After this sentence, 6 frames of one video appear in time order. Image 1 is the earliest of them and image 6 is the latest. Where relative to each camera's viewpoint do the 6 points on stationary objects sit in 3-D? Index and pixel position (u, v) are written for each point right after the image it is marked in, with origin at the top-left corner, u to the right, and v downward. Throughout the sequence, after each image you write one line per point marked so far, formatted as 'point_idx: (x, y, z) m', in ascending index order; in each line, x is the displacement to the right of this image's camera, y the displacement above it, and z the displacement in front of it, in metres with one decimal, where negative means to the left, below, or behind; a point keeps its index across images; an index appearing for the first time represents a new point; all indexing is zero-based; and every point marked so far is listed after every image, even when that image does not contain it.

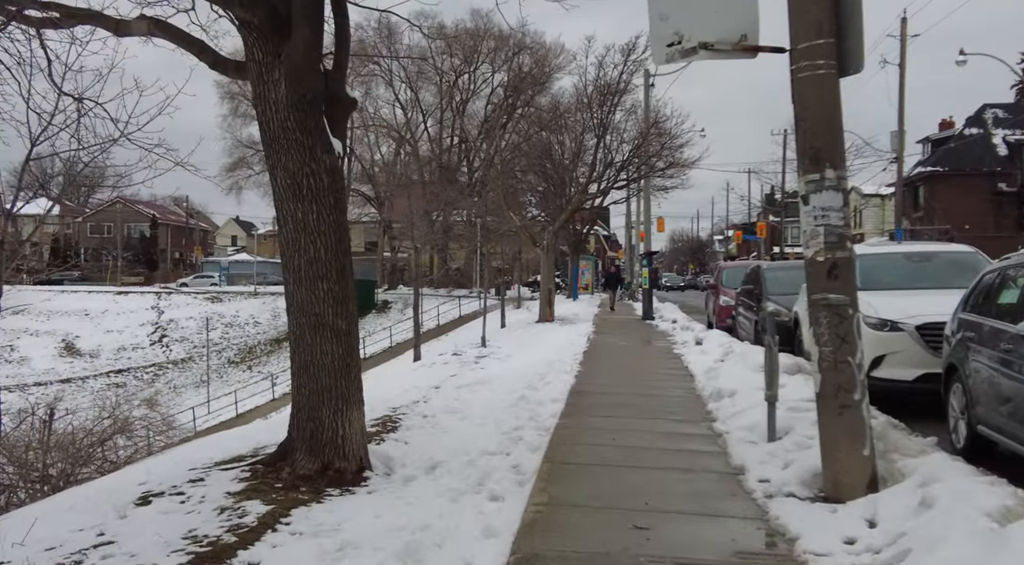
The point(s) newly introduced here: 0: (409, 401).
0: (-1.1, -1.3, +9.1) m
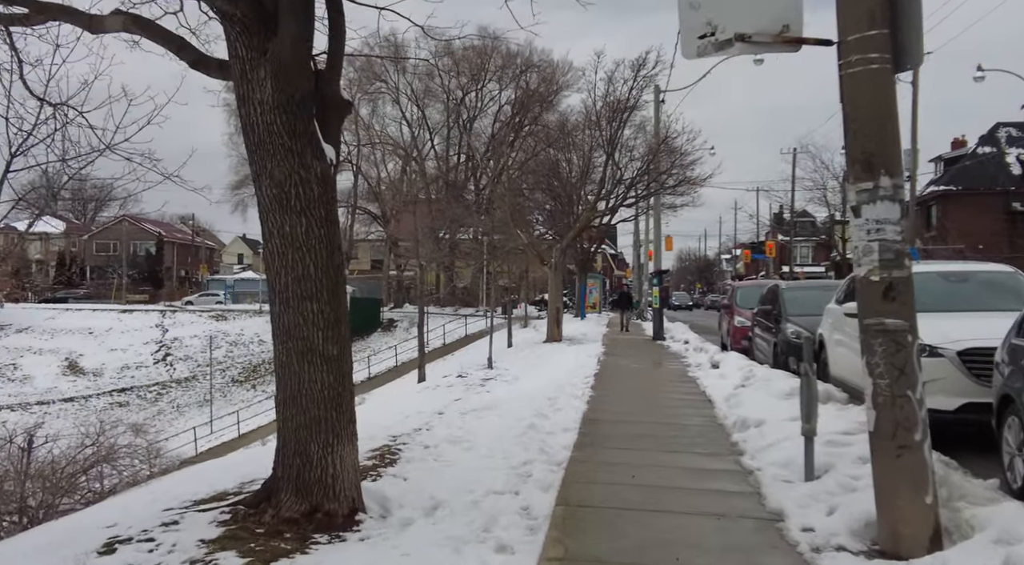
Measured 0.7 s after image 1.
0: (-1.0, -1.5, +8.5) m
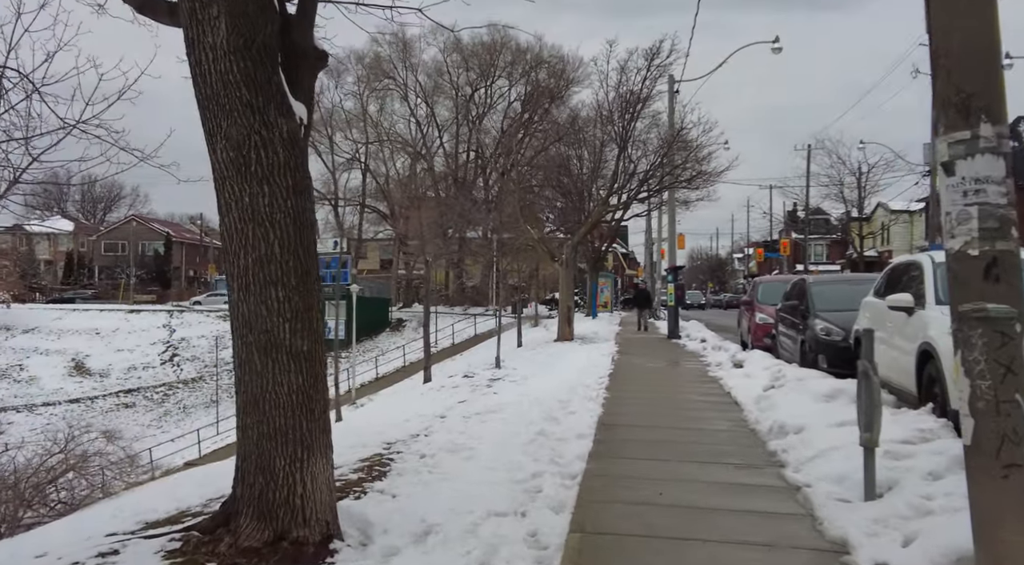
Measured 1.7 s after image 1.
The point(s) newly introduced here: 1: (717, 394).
0: (-1.0, -1.4, +7.7) m
1: (+2.5, -1.4, +10.3) m
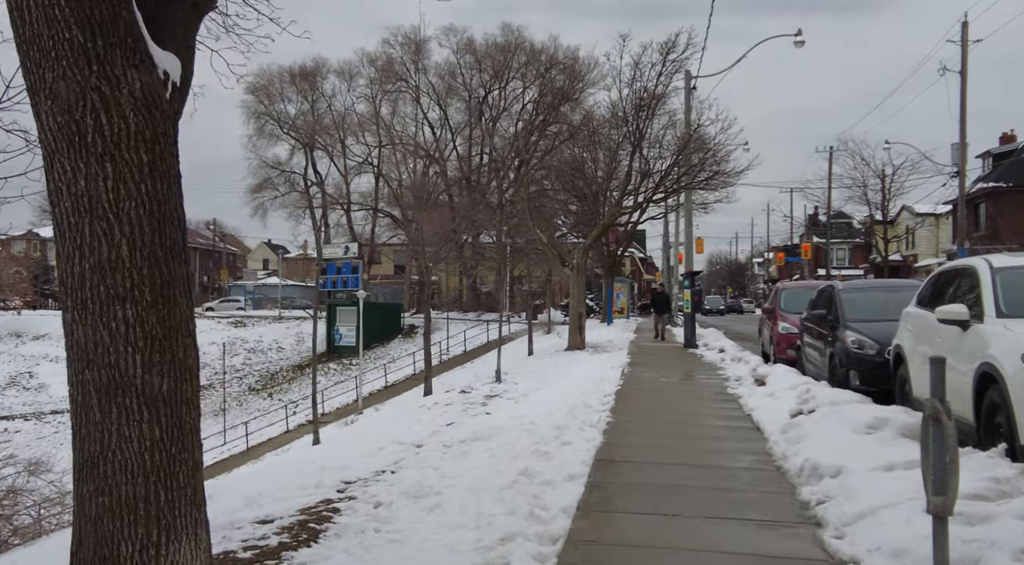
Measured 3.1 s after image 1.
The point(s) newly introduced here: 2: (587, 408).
0: (-1.1, -1.5, +6.6) m
1: (+2.4, -1.4, +9.1) m
2: (+0.8, -1.4, +9.3) m
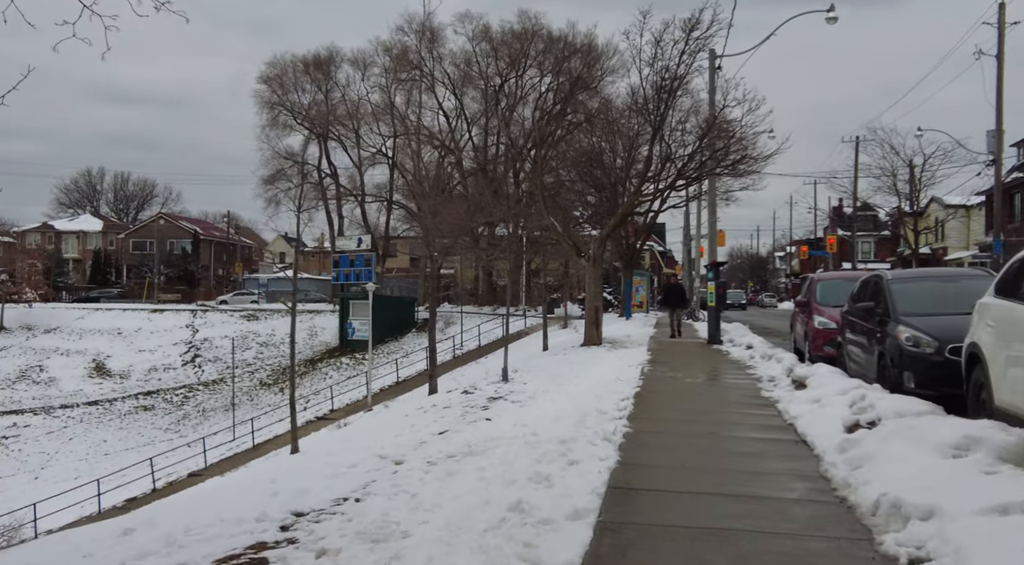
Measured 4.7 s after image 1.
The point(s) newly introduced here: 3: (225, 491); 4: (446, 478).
0: (-1.1, -1.4, +5.3) m
1: (+2.4, -1.3, +7.7) m
2: (+0.8, -1.3, +8.0) m
3: (-2.0, -1.5, +6.0) m
4: (-0.5, -1.3, +5.7) m
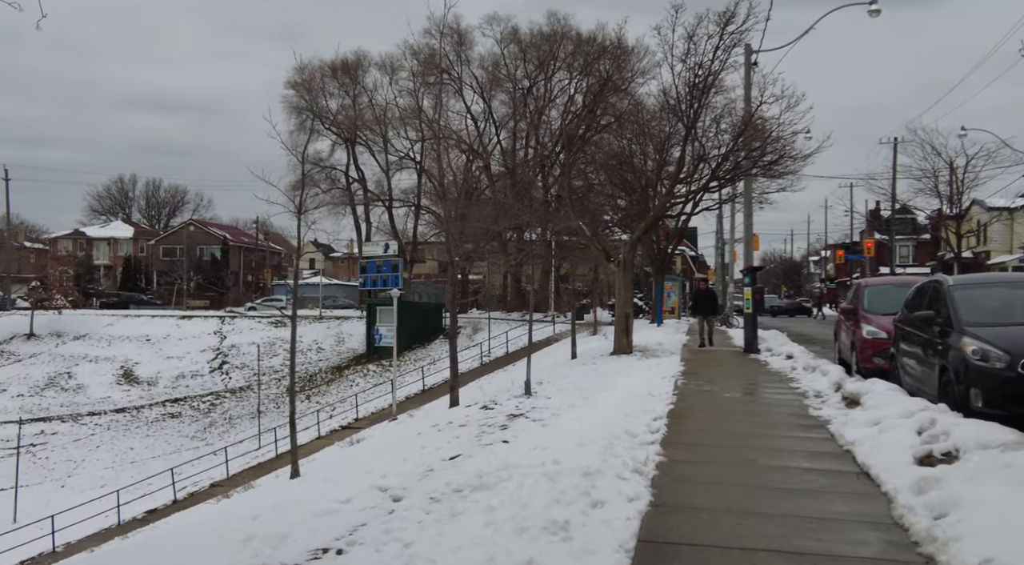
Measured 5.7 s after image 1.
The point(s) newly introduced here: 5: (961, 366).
0: (-1.1, -1.4, +4.5) m
1: (+2.6, -1.4, +6.8) m
2: (+1.0, -1.3, +7.1) m
3: (-1.9, -1.5, +5.2) m
4: (-0.4, -1.4, +4.8) m
5: (+4.5, -0.8, +8.4) m
